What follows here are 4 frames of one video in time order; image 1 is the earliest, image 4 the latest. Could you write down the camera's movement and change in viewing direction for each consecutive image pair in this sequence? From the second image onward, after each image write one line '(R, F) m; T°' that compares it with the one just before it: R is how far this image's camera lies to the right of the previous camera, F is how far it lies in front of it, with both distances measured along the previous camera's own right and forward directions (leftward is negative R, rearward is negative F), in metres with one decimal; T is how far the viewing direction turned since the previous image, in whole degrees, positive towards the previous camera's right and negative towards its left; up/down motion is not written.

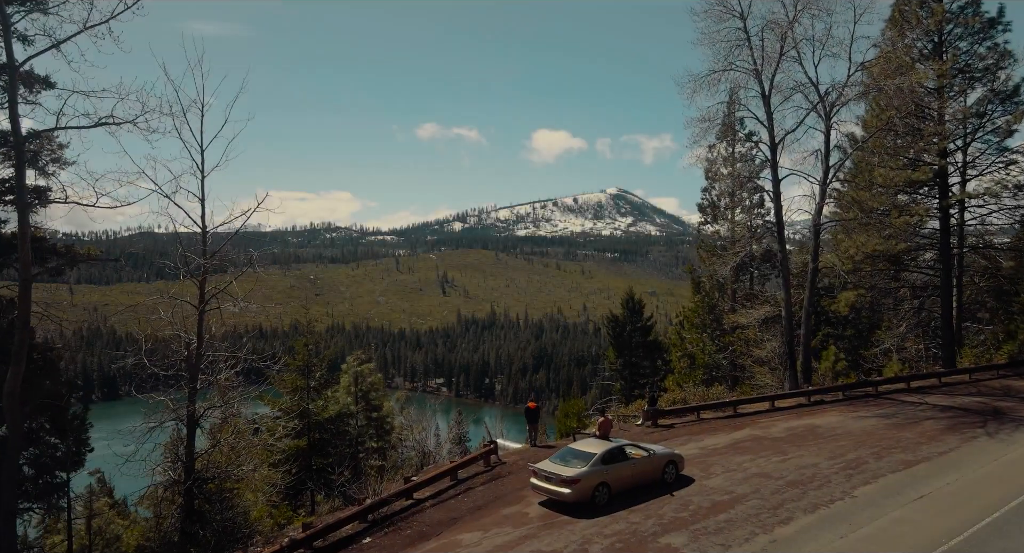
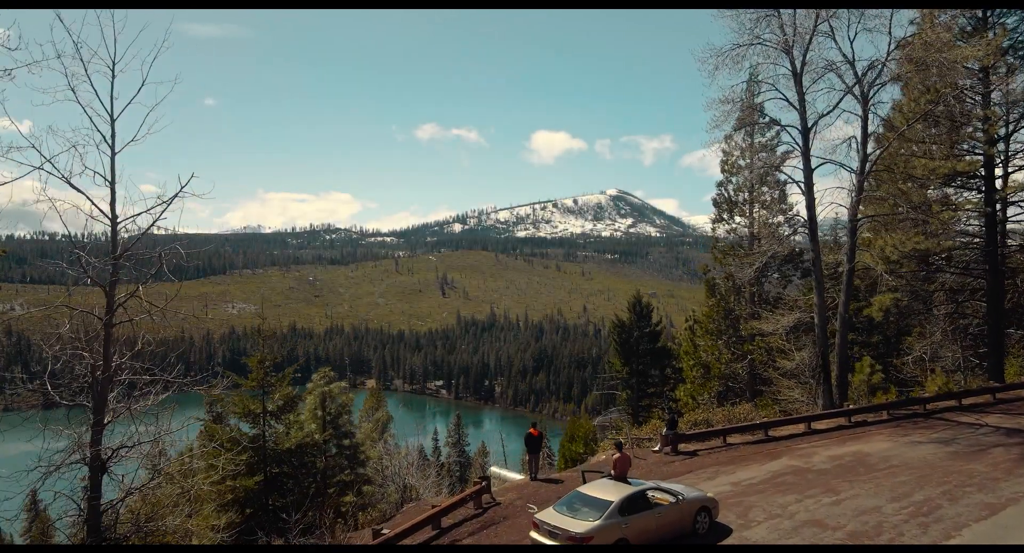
(+0.1, +1.9) m; 0°
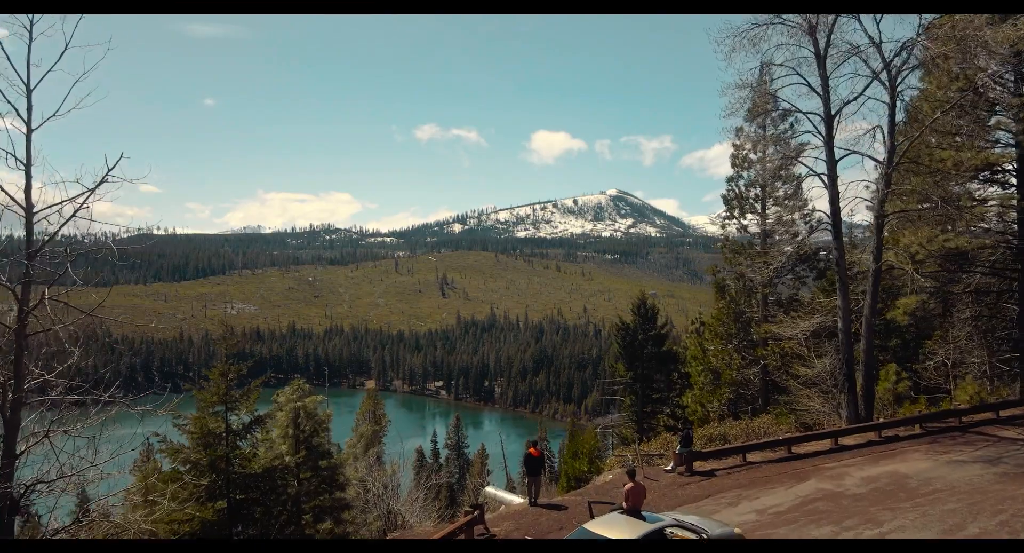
(+0.1, +1.1) m; 0°
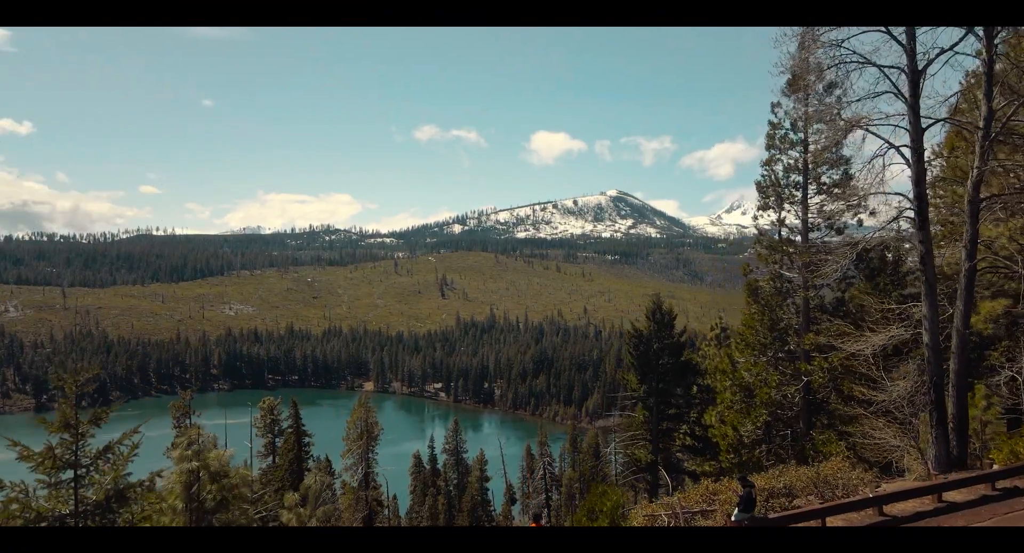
(+0.1, +2.8) m; 0°
